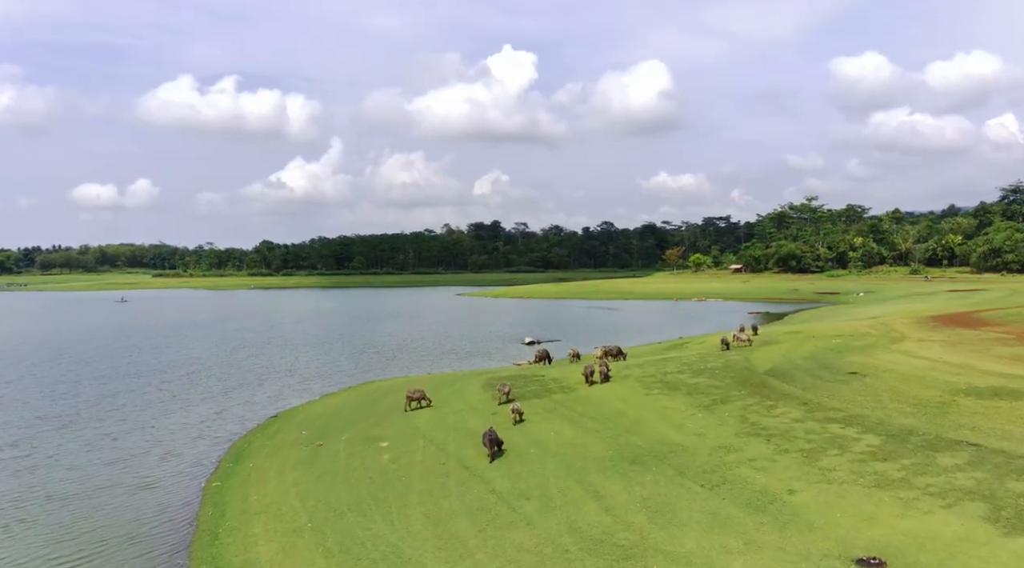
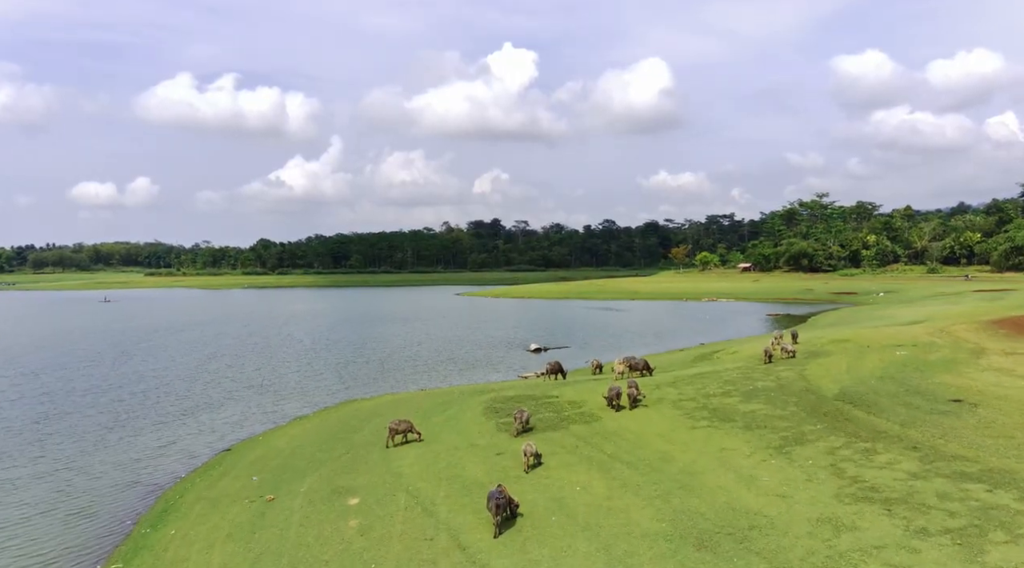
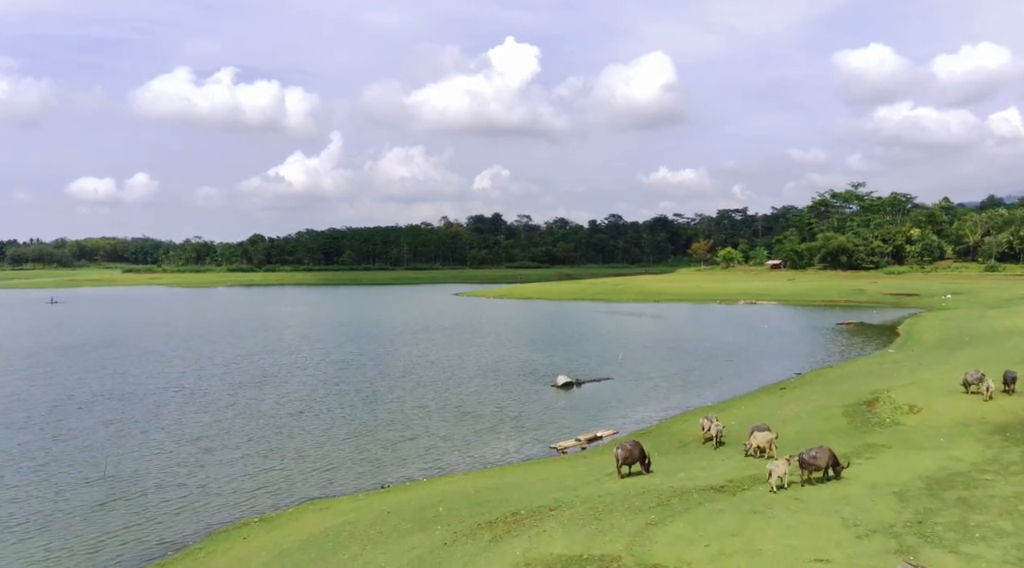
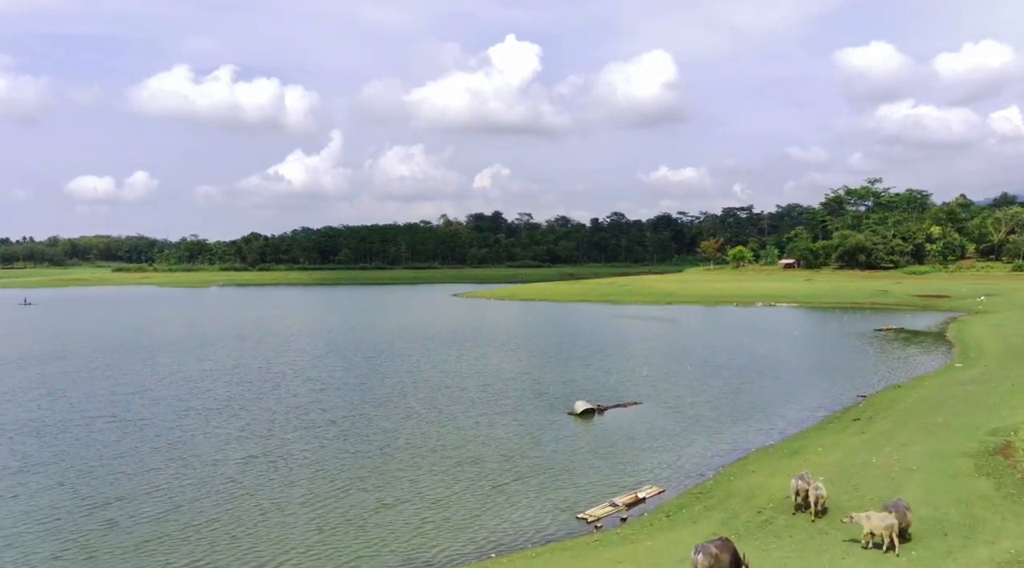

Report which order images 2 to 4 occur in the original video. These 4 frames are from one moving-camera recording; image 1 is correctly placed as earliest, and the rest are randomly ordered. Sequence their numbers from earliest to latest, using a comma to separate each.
2, 3, 4
